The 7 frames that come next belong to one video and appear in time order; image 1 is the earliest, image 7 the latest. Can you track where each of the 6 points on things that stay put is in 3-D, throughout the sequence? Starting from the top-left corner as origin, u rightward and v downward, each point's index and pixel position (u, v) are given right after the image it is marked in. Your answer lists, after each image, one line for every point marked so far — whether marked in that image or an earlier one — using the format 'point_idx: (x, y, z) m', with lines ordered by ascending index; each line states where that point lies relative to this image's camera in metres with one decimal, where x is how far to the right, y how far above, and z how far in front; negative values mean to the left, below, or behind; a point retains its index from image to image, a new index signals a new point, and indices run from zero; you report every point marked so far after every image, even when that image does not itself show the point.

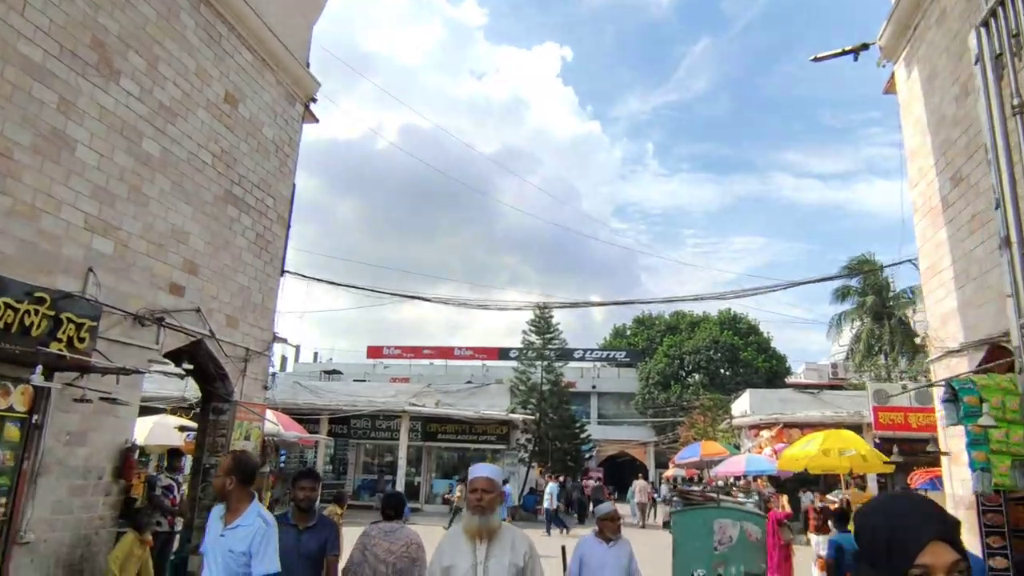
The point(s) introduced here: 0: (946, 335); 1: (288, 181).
0: (+4.9, -0.5, +8.0) m
1: (-3.3, +1.6, +10.4) m
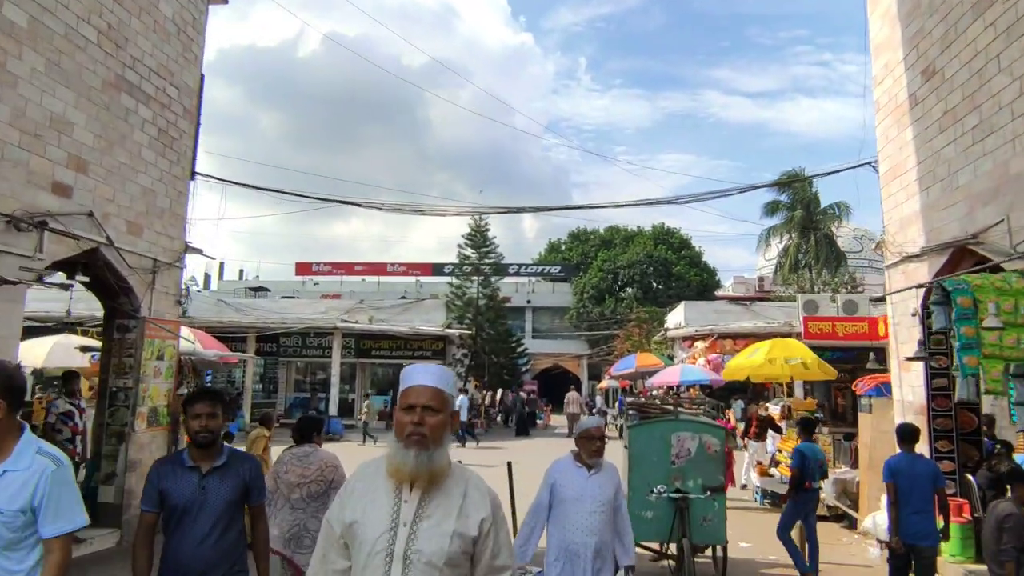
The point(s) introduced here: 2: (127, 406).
0: (+4.2, +0.5, +7.7) m
1: (-4.1, +2.8, +9.1) m
2: (-4.2, -1.3, +7.9) m
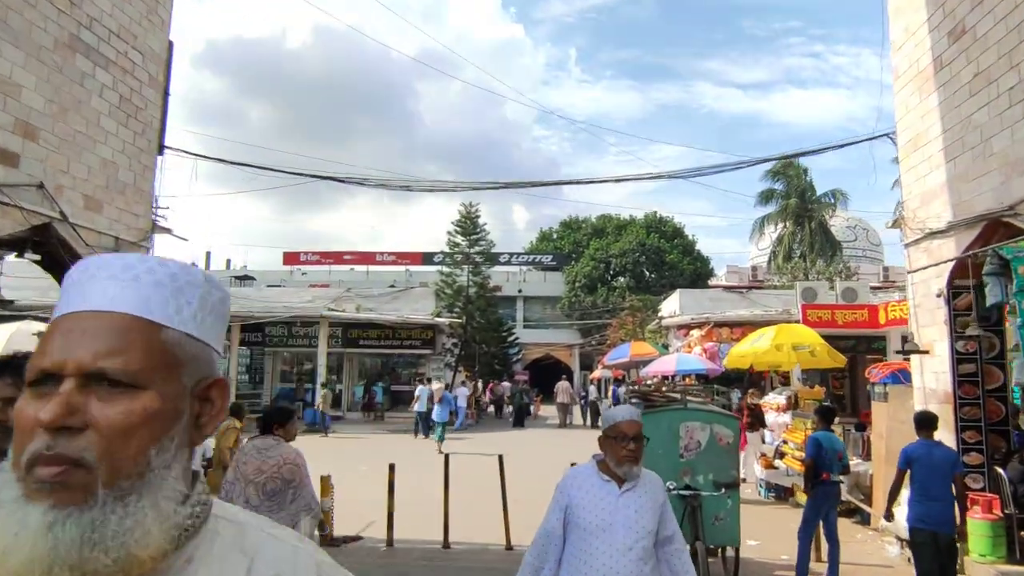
0: (+4.2, +0.7, +7.2) m
1: (-4.2, +3.0, +8.5) m
2: (-4.3, -1.1, +7.2) m
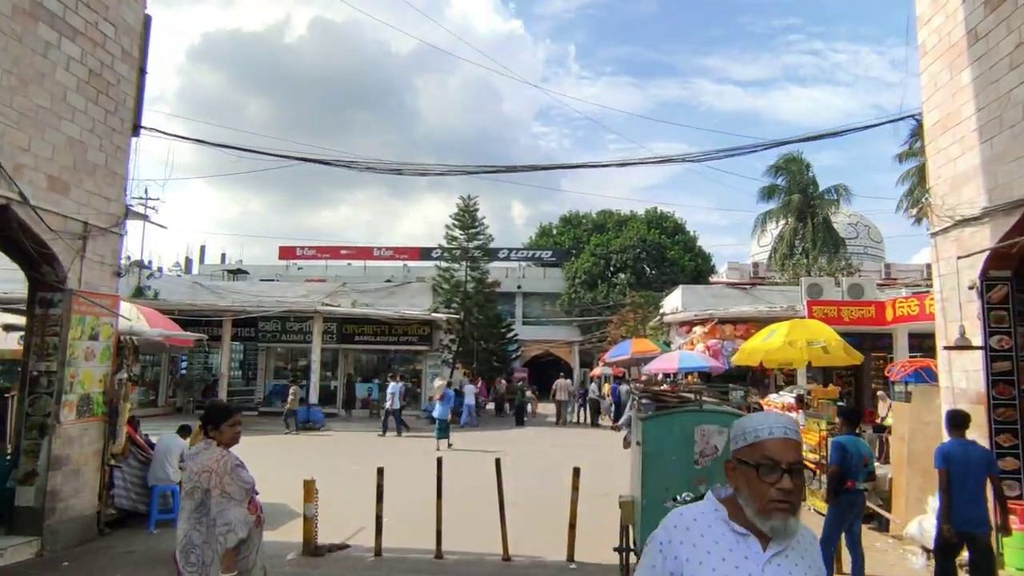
0: (+4.2, +0.8, +6.7) m
1: (-4.2, +3.1, +7.9) m
2: (-4.3, -1.0, +6.7) m
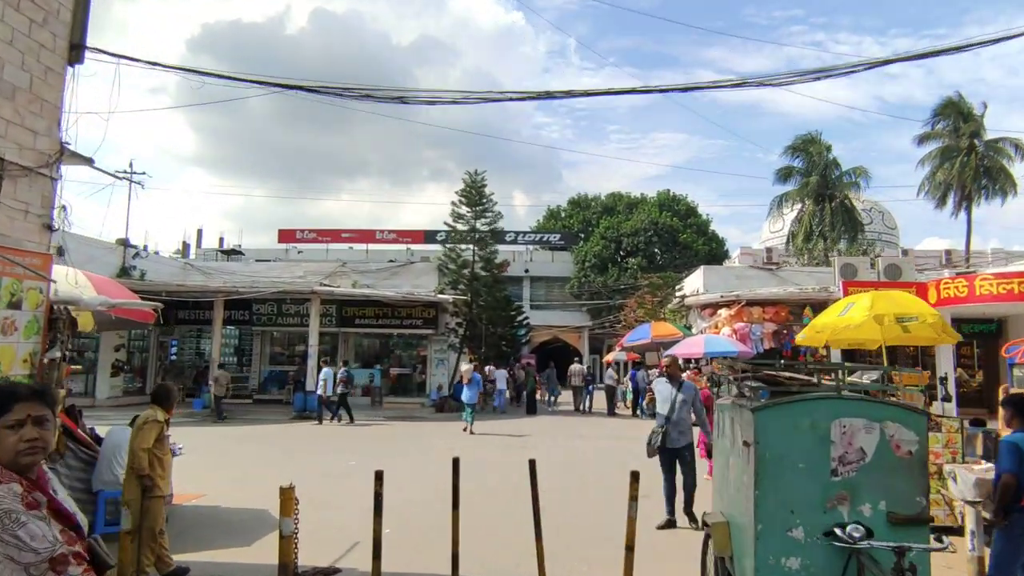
0: (+4.4, +1.1, +5.1) m
1: (-3.9, +3.5, +6.3) m
2: (-4.1, -0.6, +5.2) m
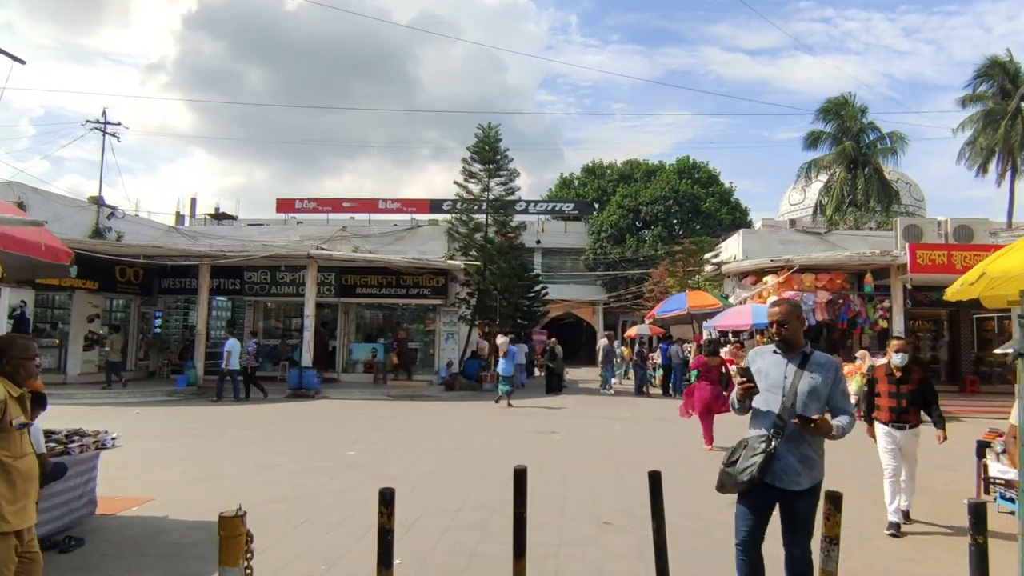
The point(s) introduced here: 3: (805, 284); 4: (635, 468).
0: (+4.9, +1.6, +2.8) m
1: (-3.4, +4.0, +4.0) m
2: (-3.6, -0.1, +3.0) m
3: (+7.3, +0.1, +17.8) m
4: (+1.4, -2.4, +8.8) m
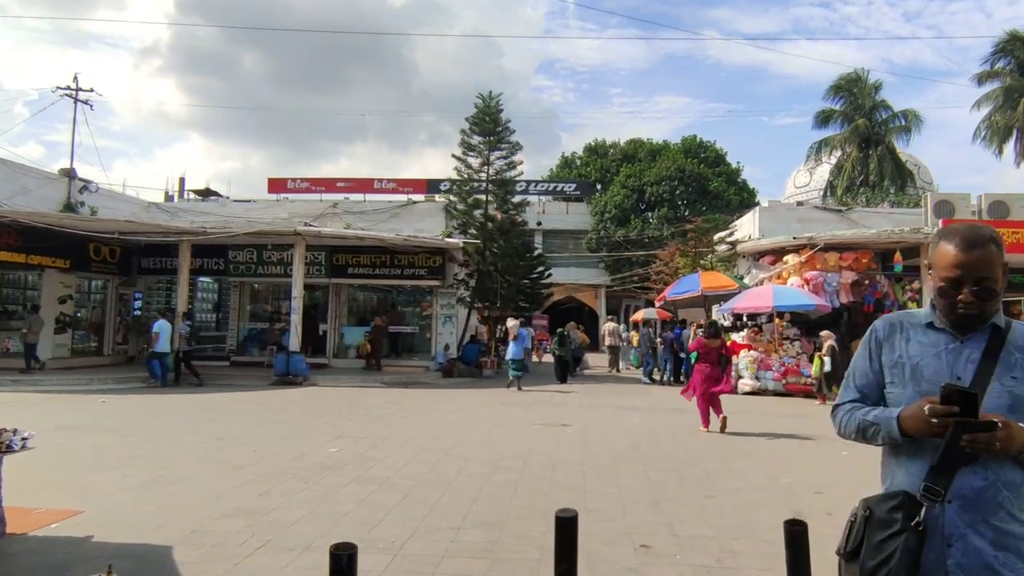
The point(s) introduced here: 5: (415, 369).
0: (+5.0, +1.8, +1.6) m
1: (-3.3, +4.2, +2.7) m
2: (-3.5, 0.0, +1.8) m
3: (+7.3, +0.6, +16.6) m
4: (+1.4, -2.1, +7.7) m
5: (-2.6, -2.2, +19.2) m
